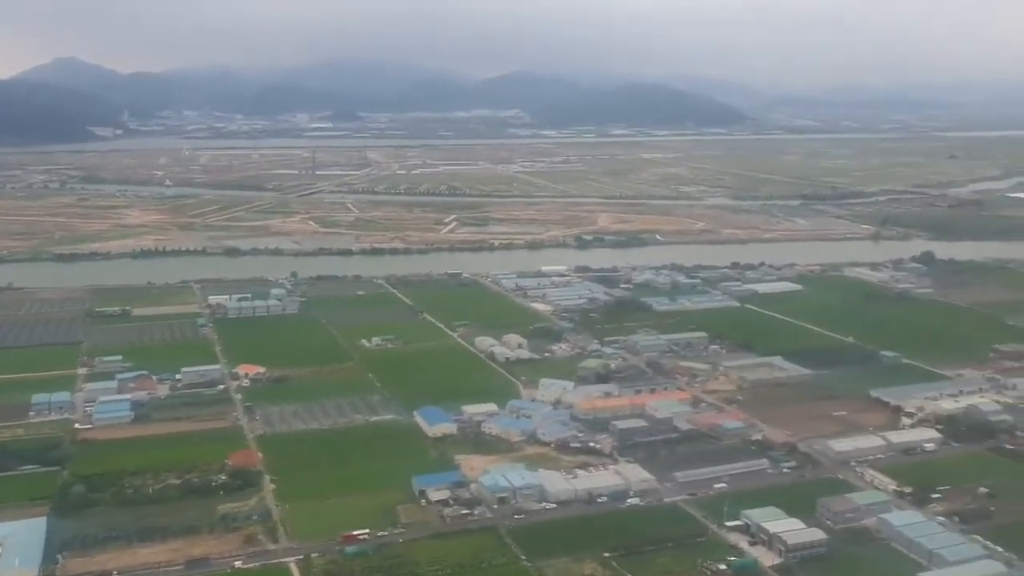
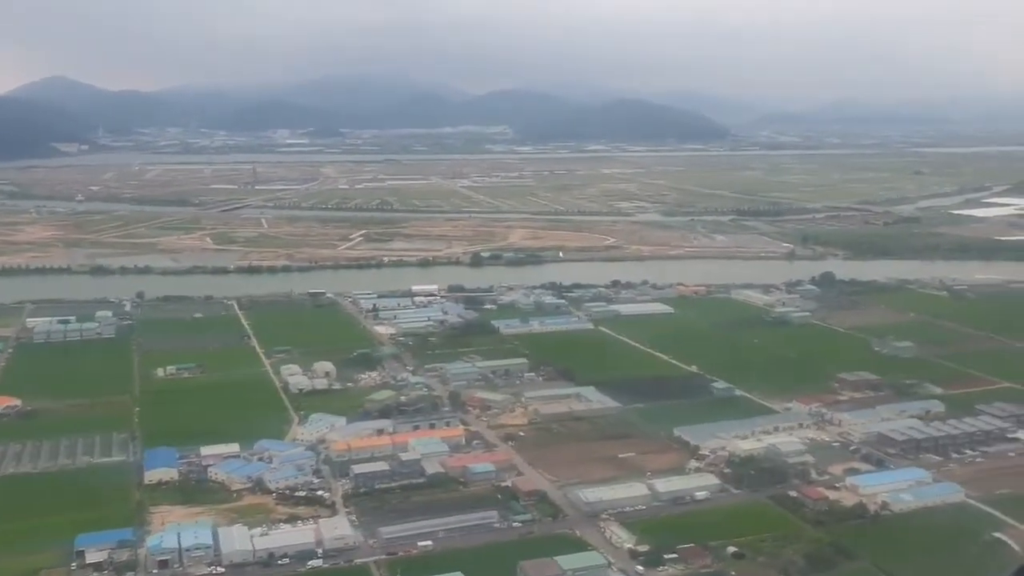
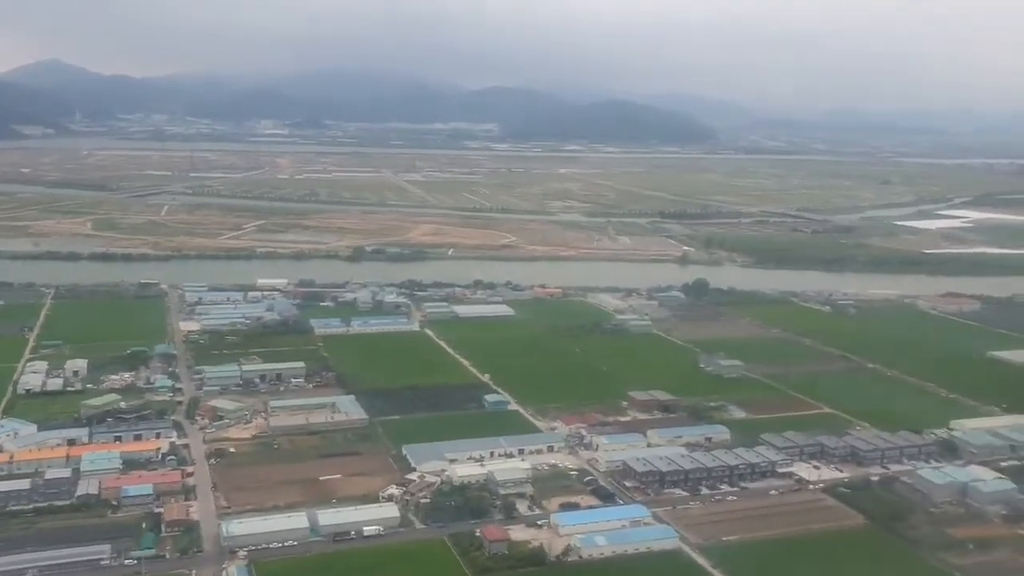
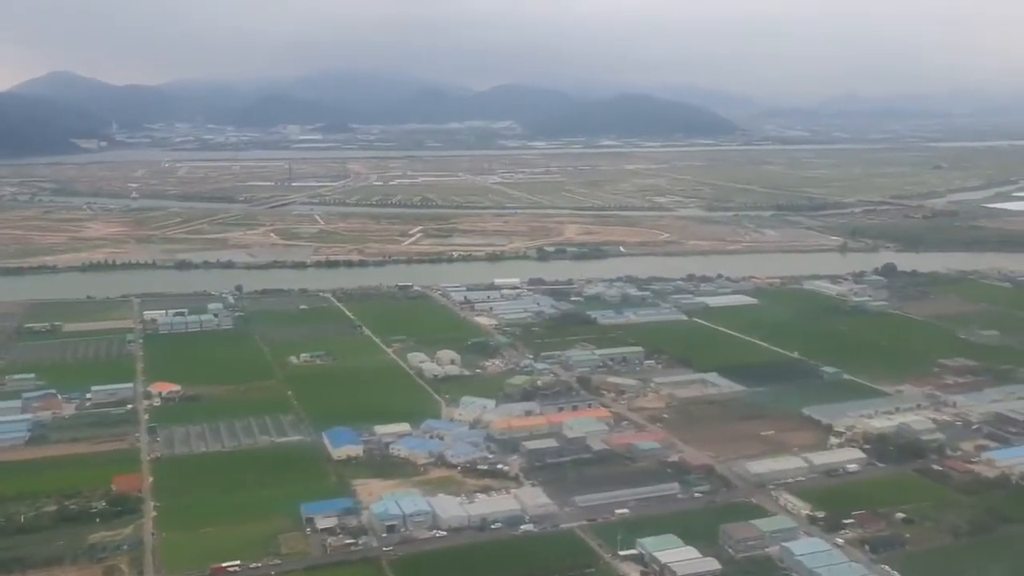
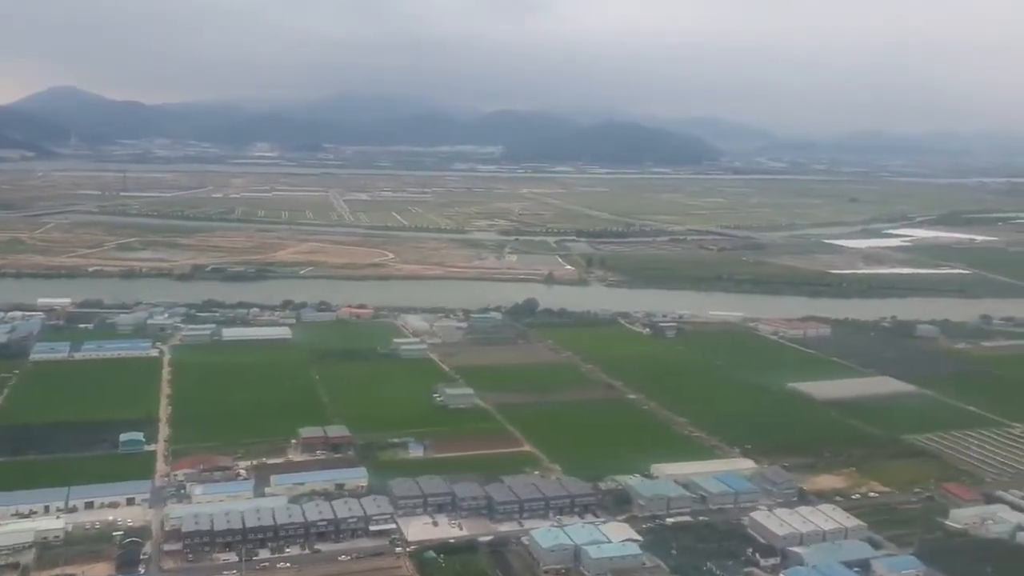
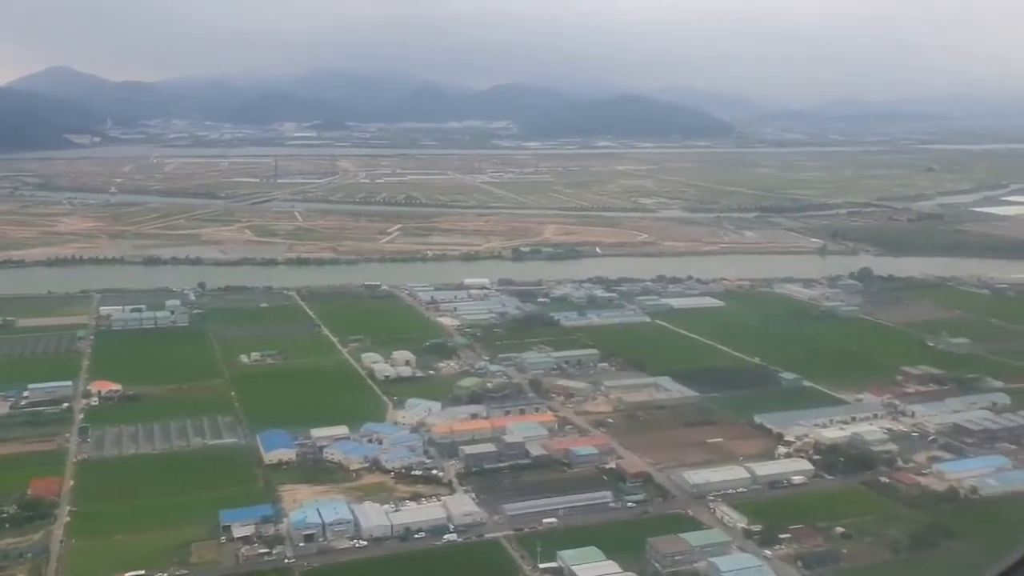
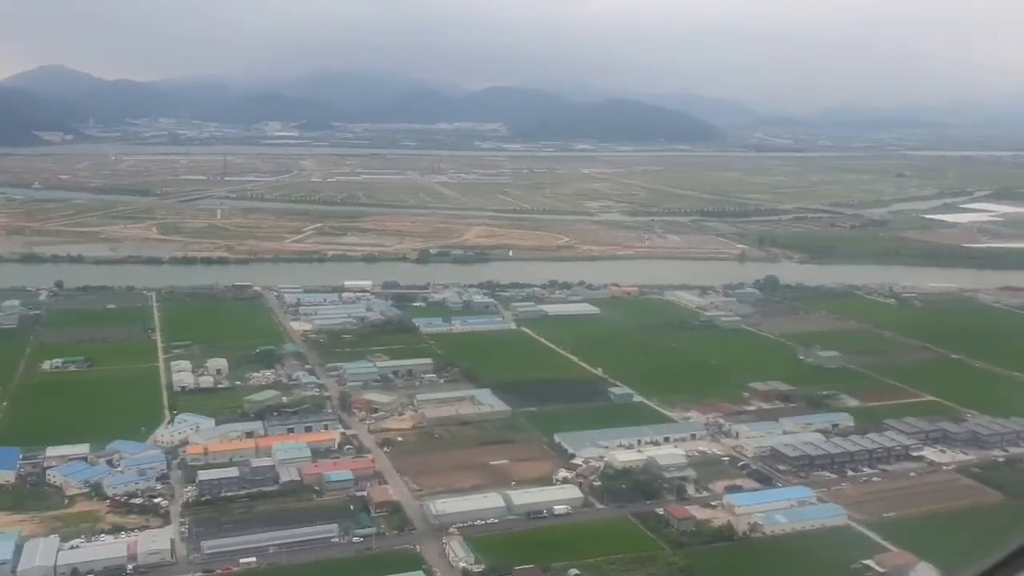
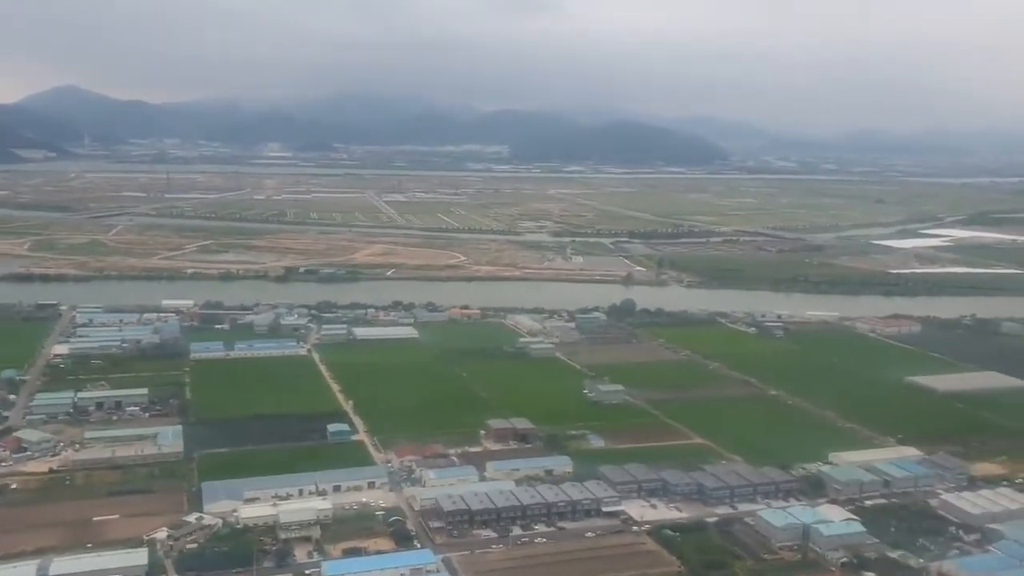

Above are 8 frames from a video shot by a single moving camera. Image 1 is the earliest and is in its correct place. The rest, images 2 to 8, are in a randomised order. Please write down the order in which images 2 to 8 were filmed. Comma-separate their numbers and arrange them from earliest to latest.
4, 6, 2, 7, 3, 8, 5
